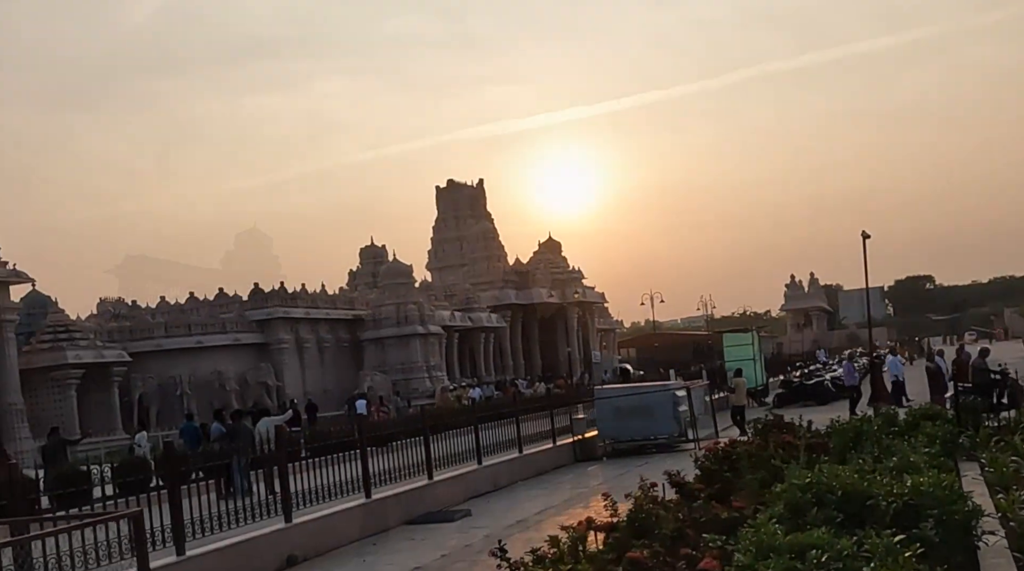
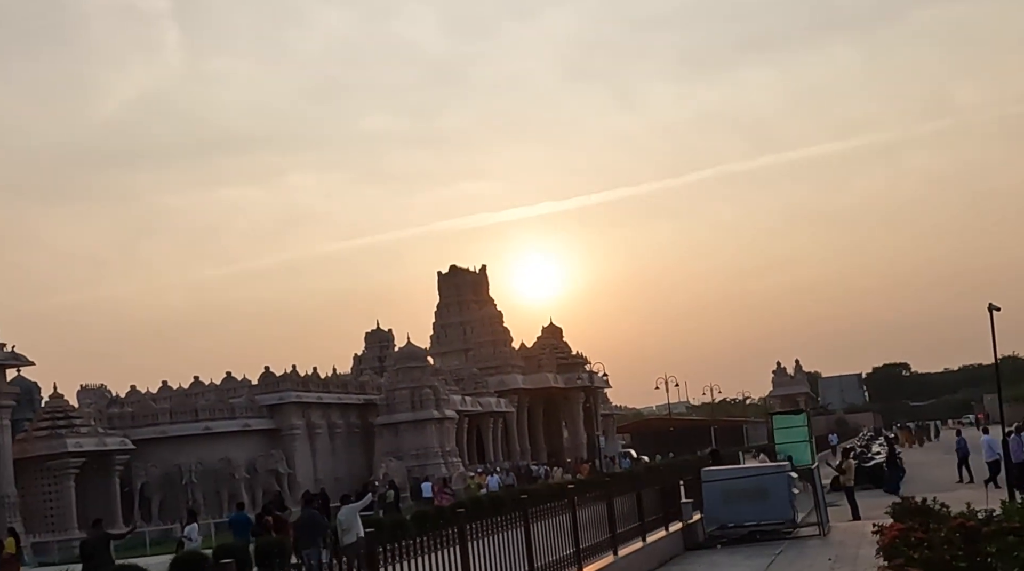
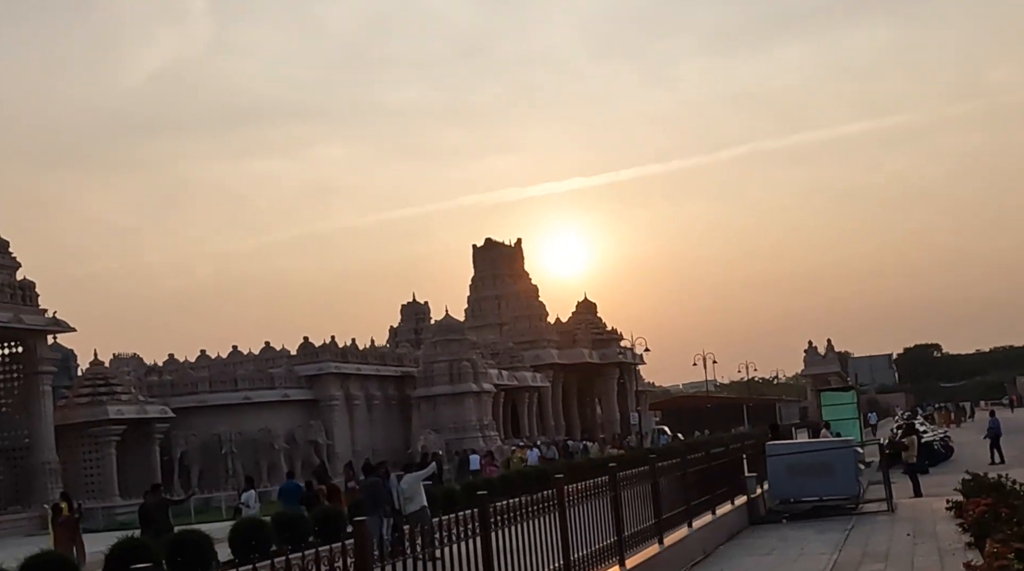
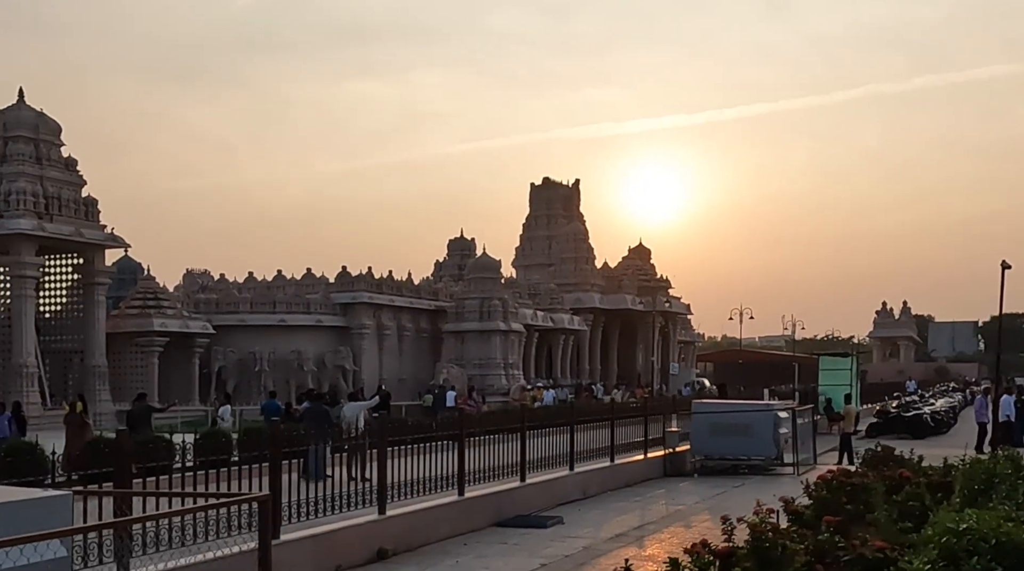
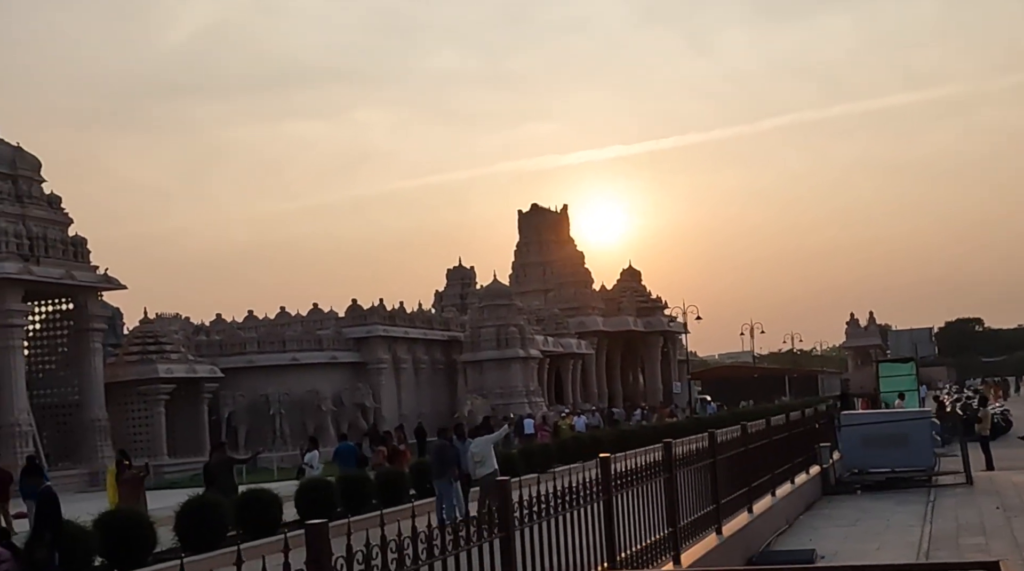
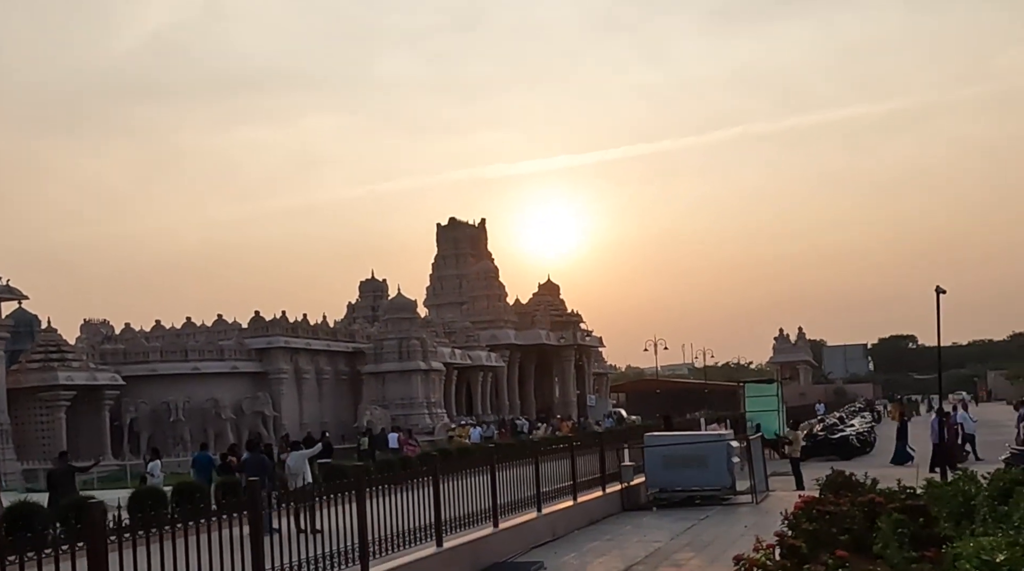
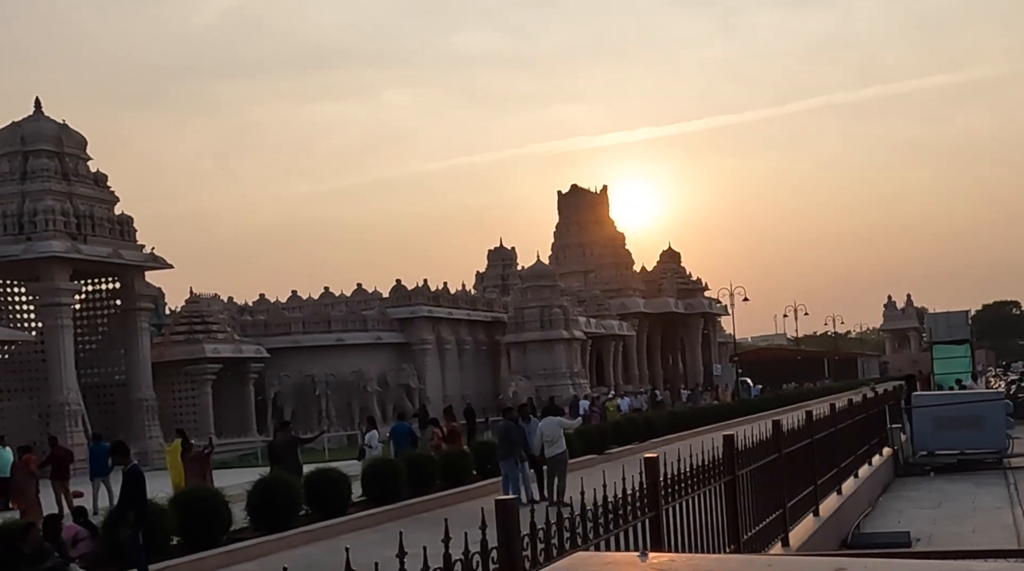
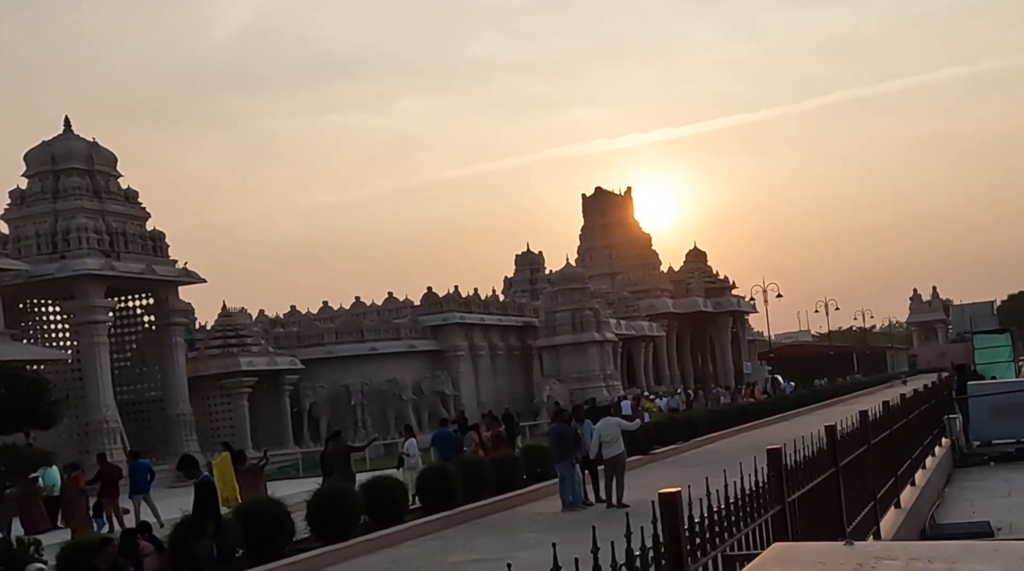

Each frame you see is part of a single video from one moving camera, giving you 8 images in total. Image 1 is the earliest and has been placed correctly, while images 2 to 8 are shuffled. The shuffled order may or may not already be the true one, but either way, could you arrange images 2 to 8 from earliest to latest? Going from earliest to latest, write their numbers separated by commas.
4, 6, 2, 3, 5, 7, 8
